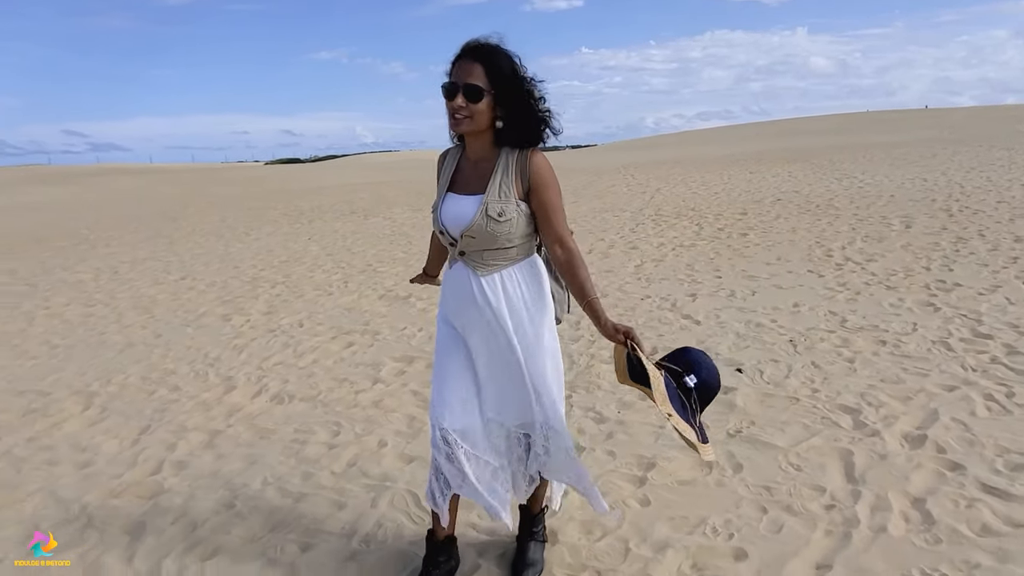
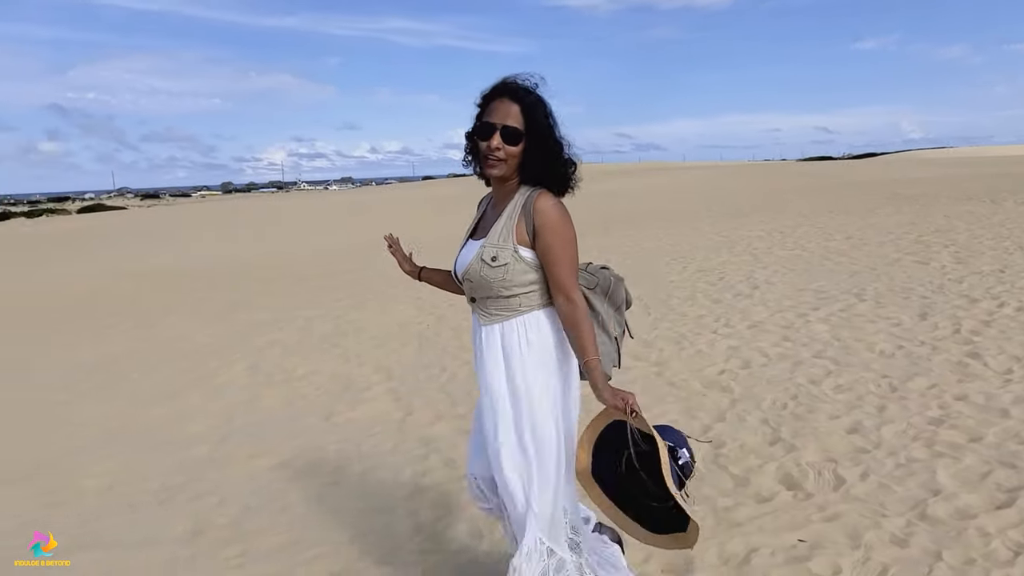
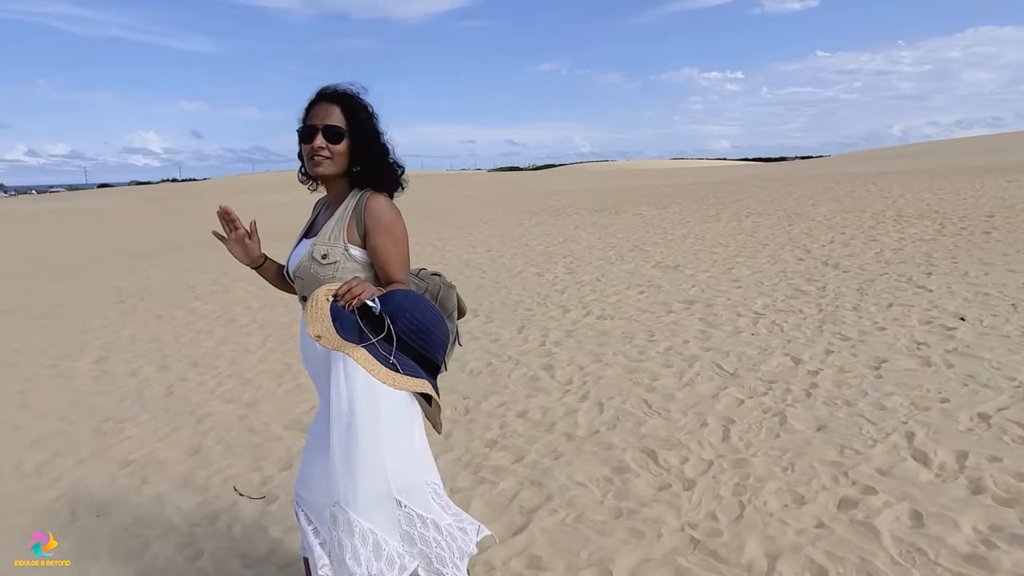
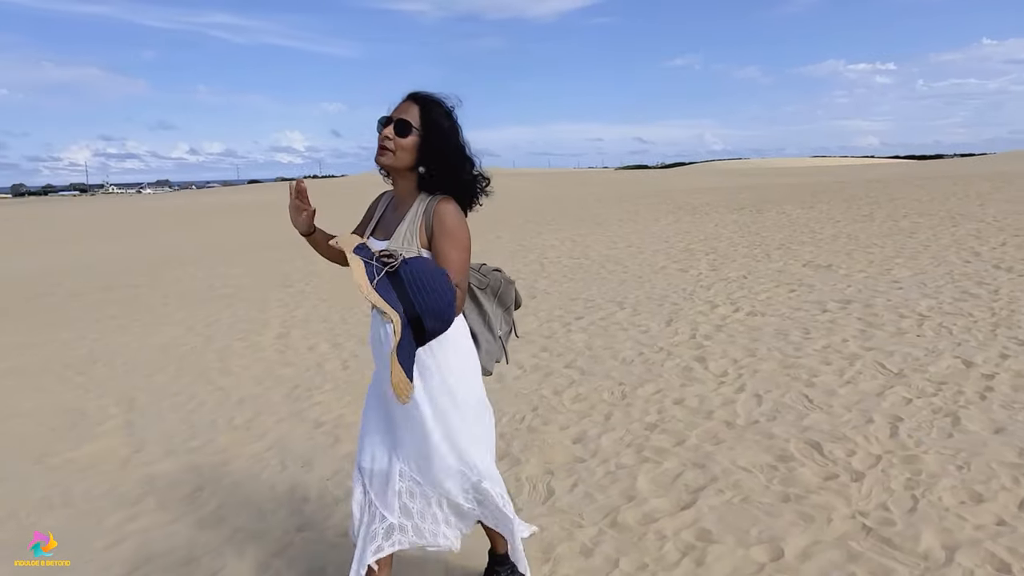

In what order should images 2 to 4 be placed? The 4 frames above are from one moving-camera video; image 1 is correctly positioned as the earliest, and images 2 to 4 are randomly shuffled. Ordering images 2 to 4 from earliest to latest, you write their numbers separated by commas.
3, 4, 2
